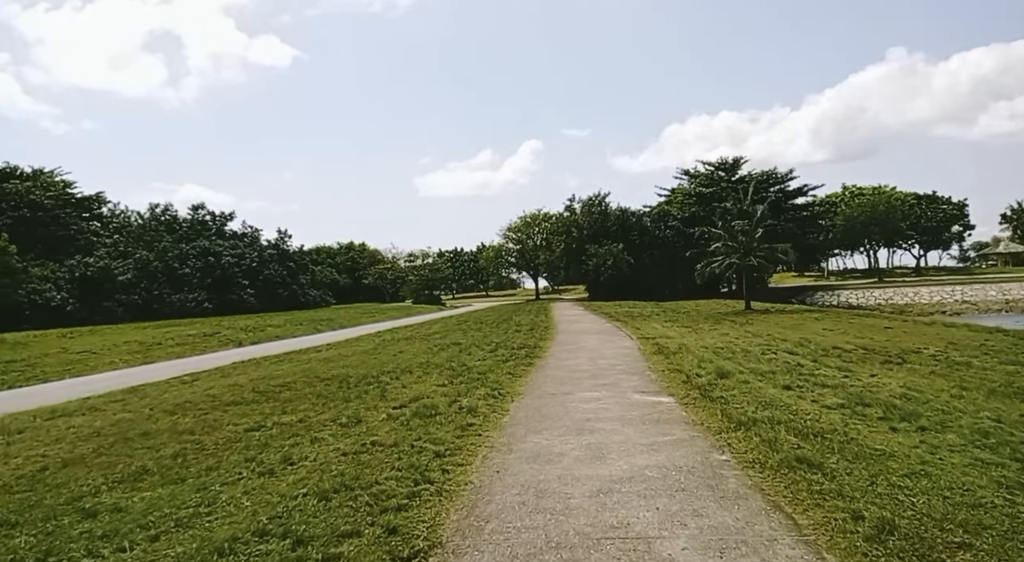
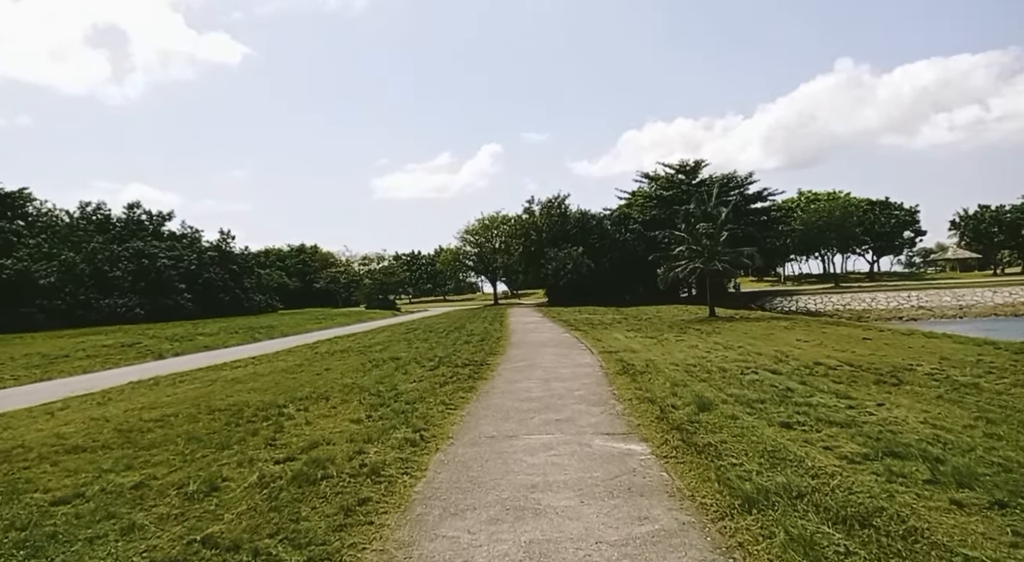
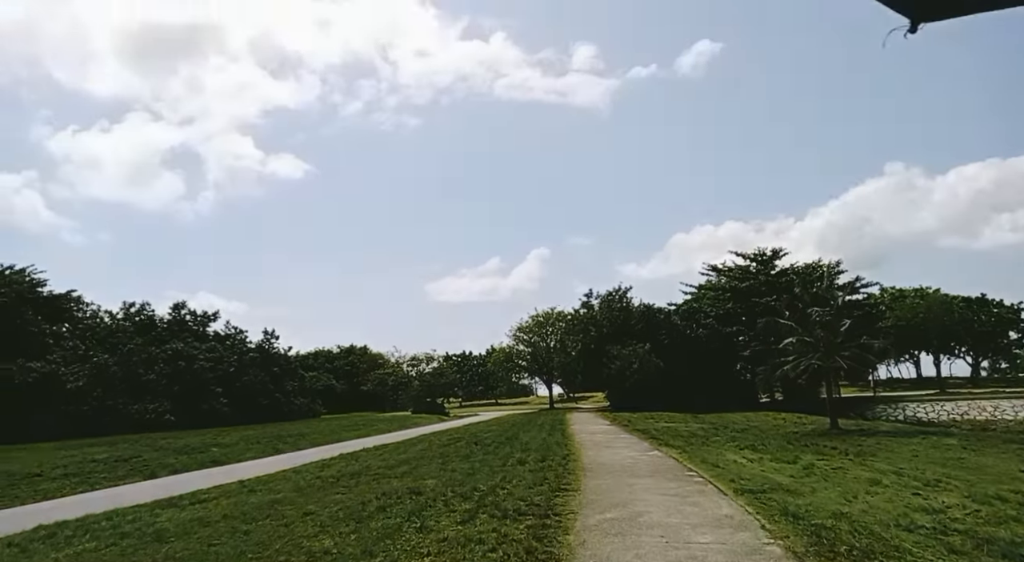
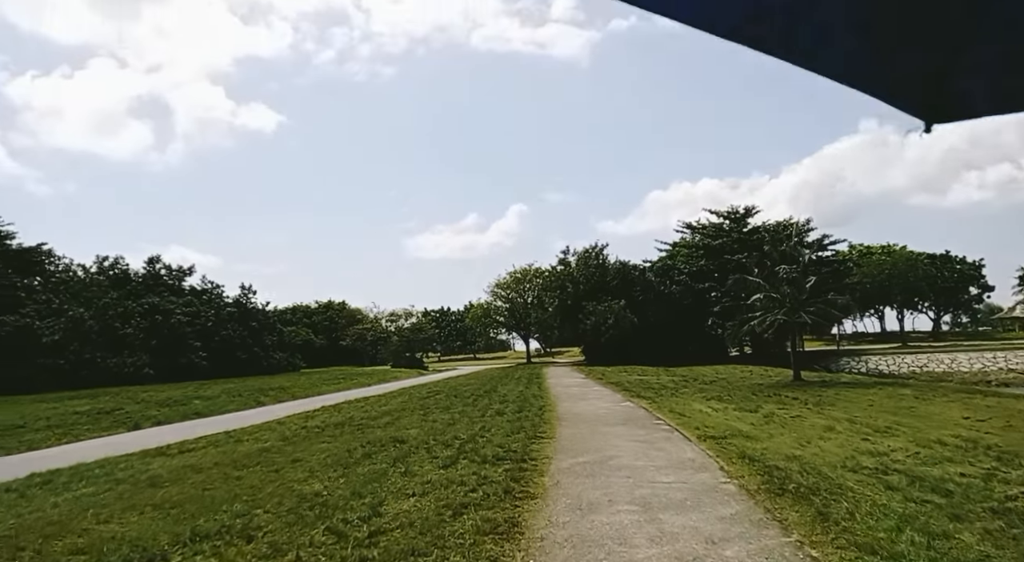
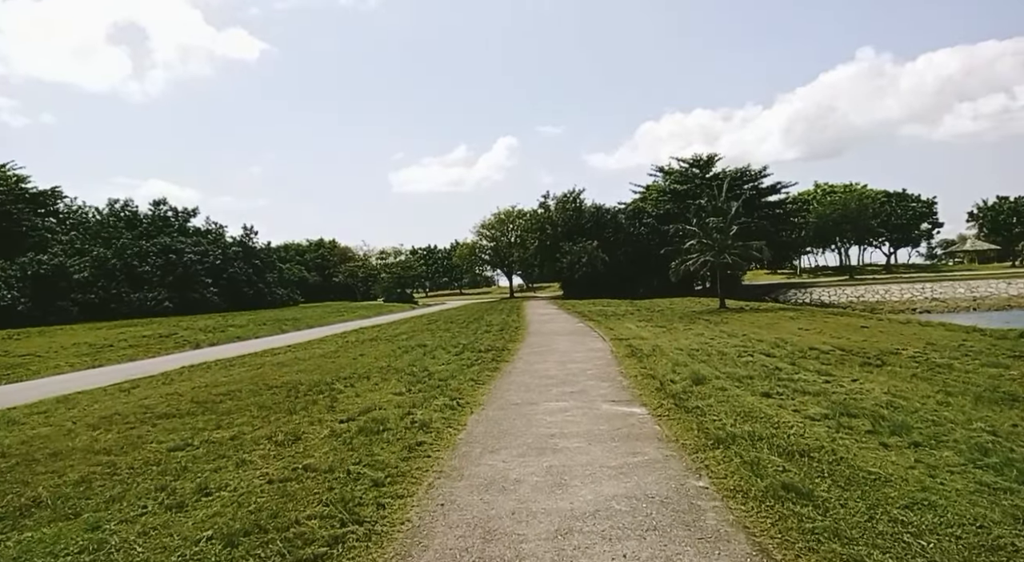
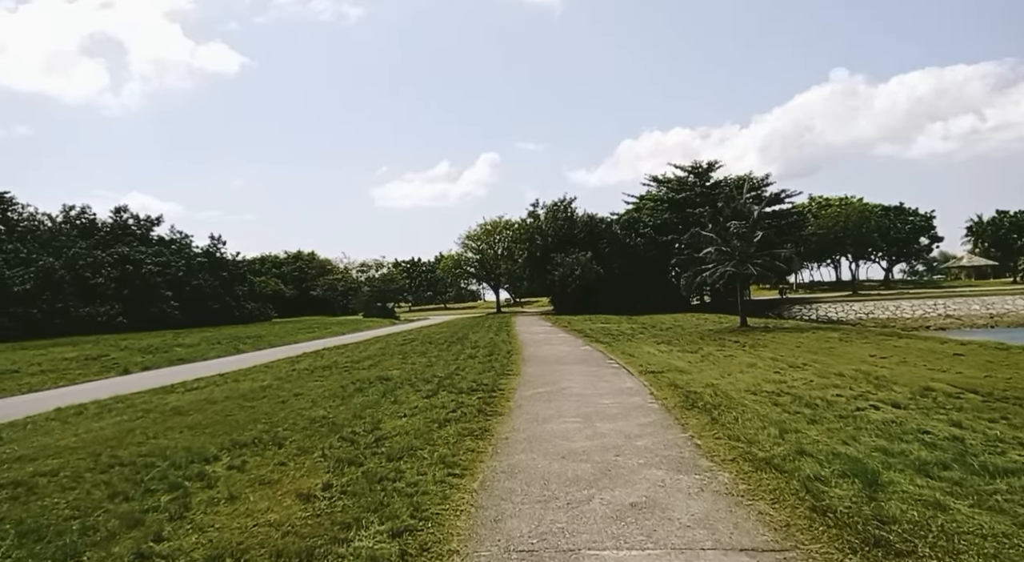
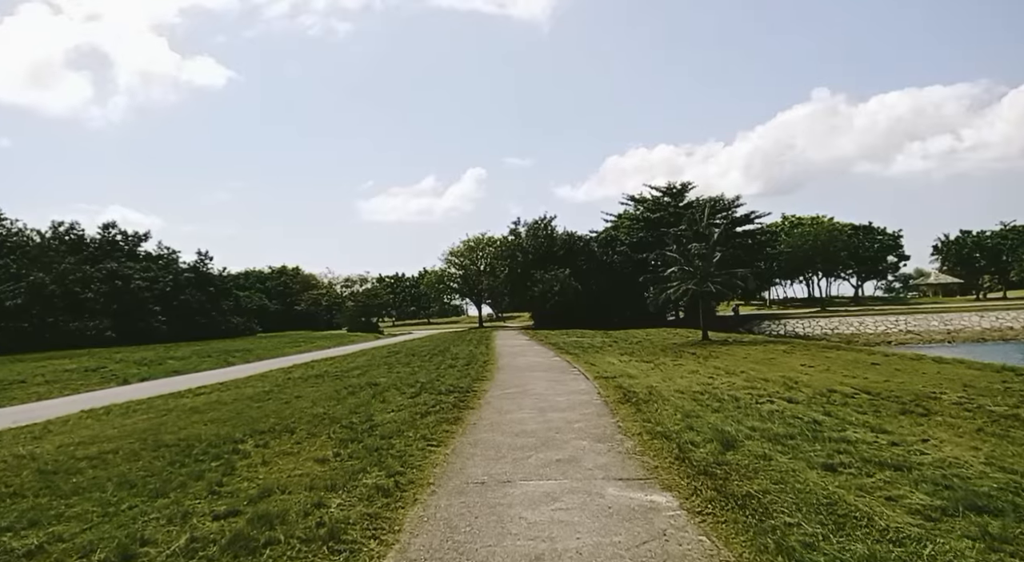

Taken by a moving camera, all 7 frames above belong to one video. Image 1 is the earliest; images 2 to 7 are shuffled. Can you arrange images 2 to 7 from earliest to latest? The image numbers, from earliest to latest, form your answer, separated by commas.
5, 2, 7, 6, 4, 3
